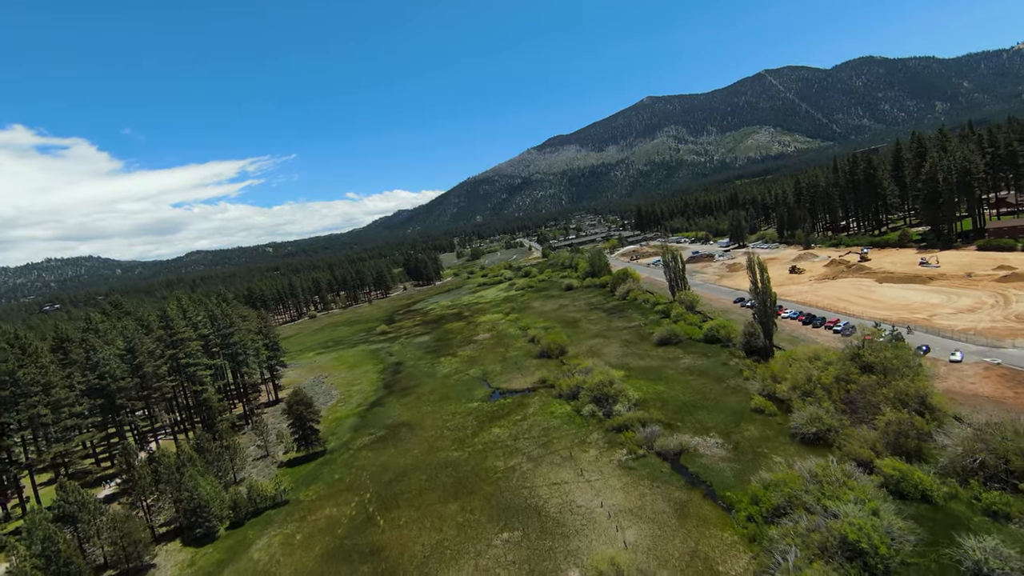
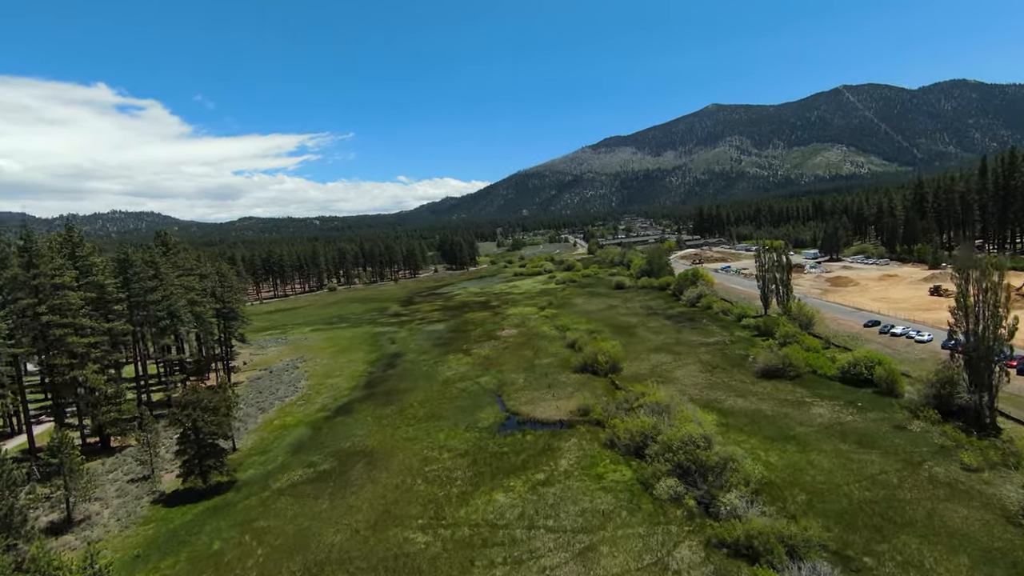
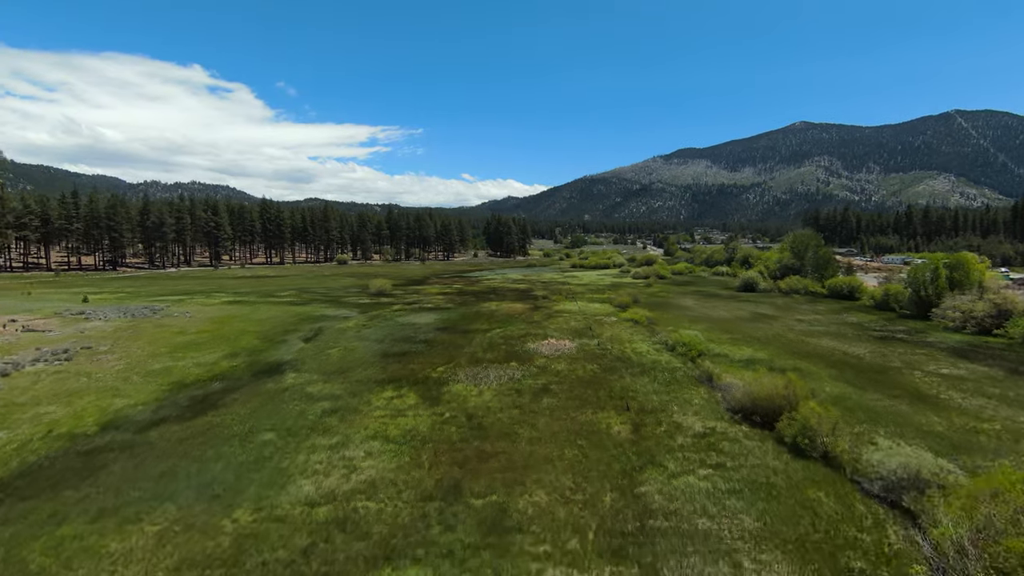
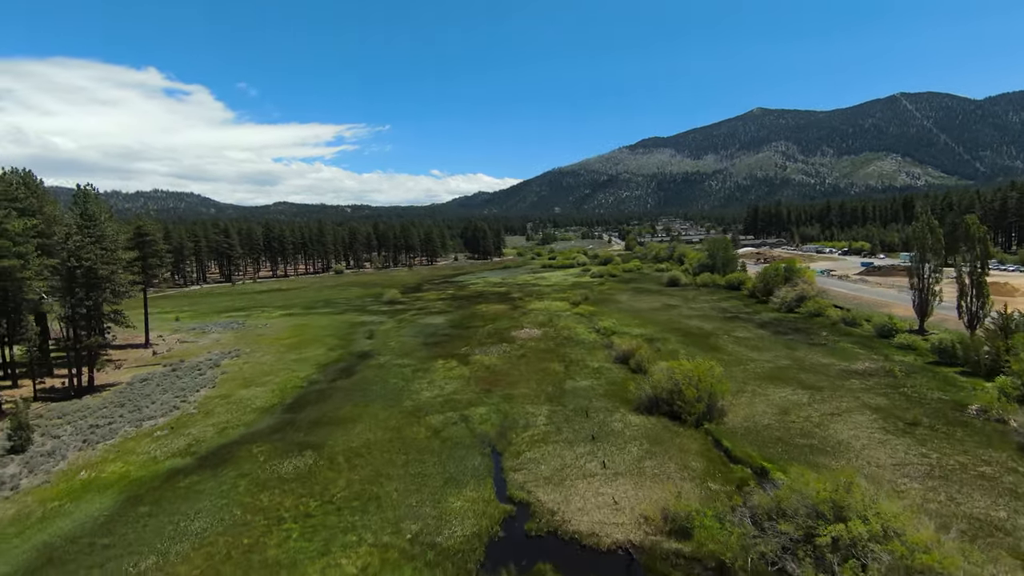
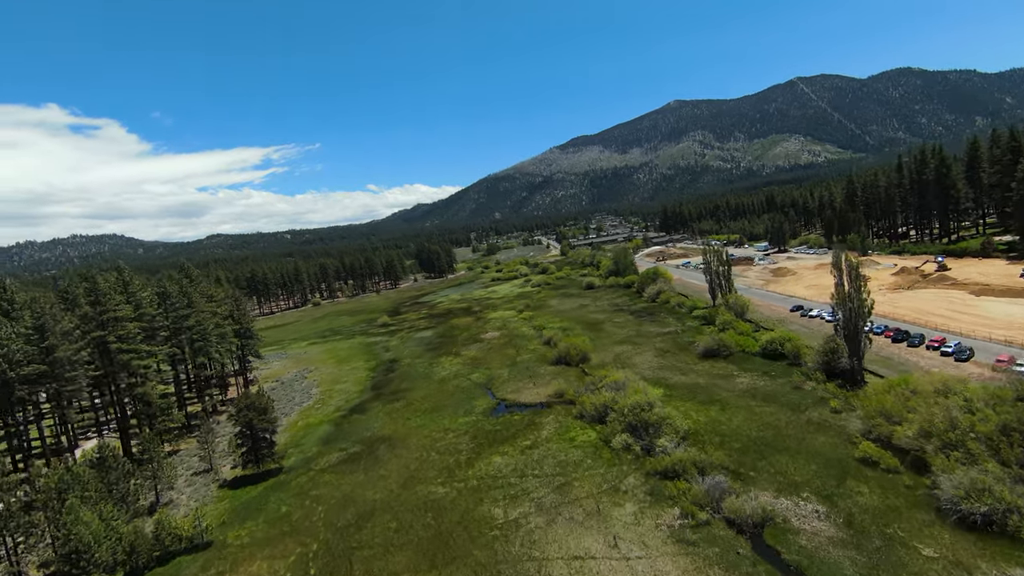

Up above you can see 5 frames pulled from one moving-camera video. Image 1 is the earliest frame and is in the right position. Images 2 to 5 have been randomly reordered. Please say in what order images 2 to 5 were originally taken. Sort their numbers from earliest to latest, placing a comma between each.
5, 2, 4, 3
